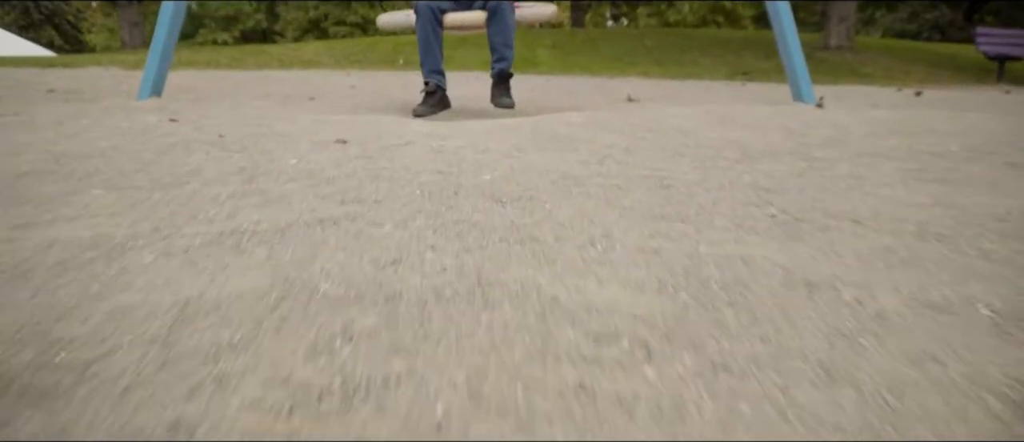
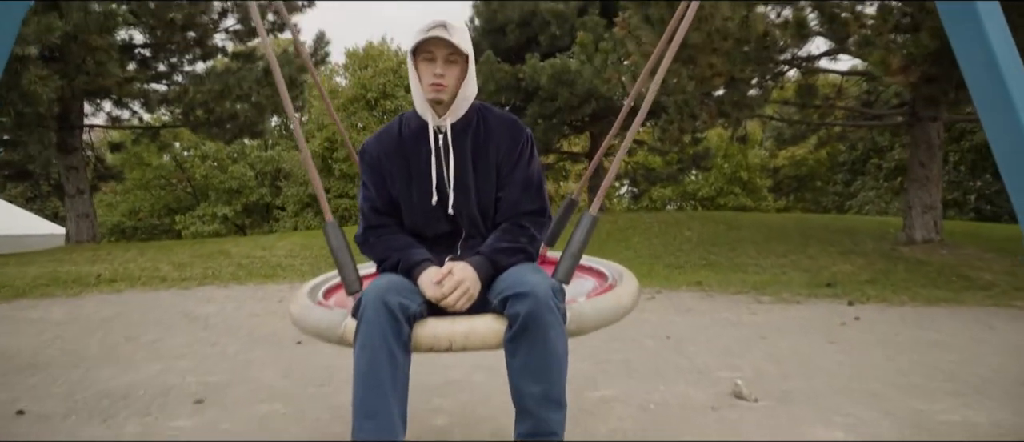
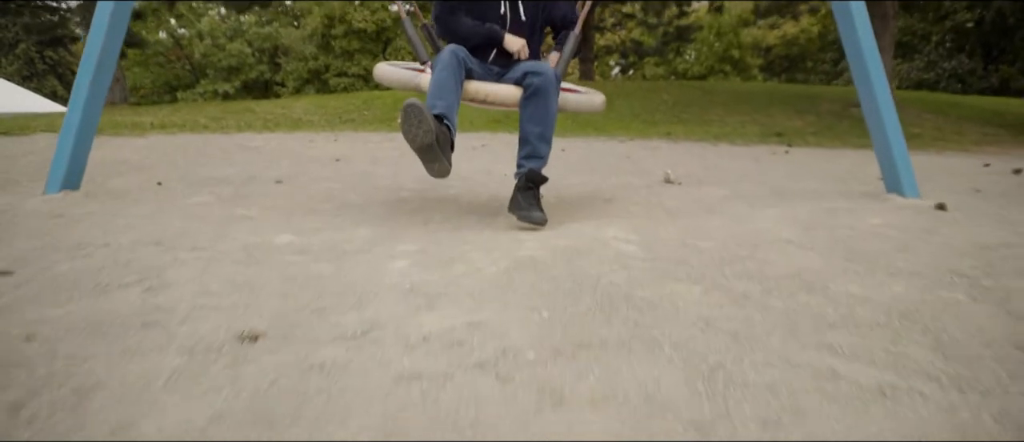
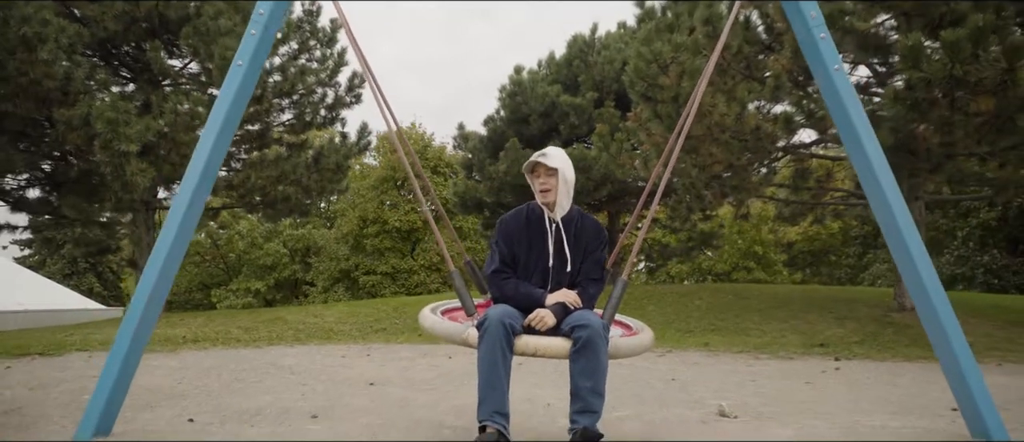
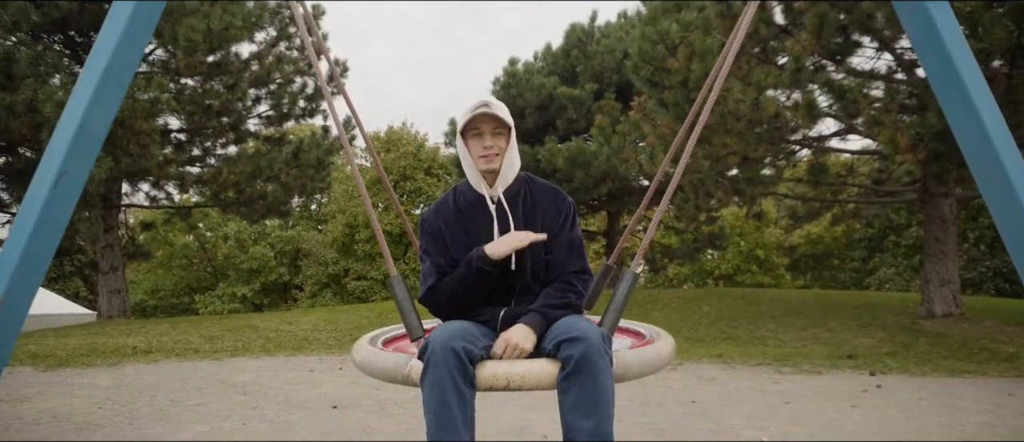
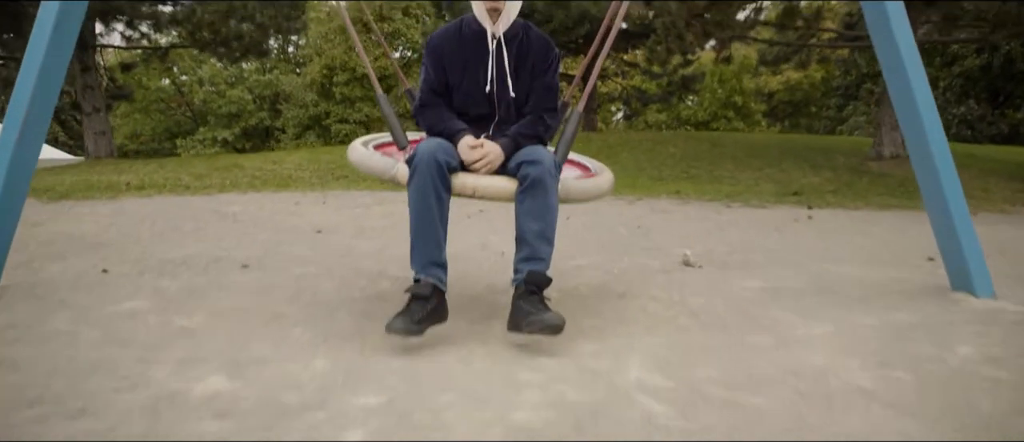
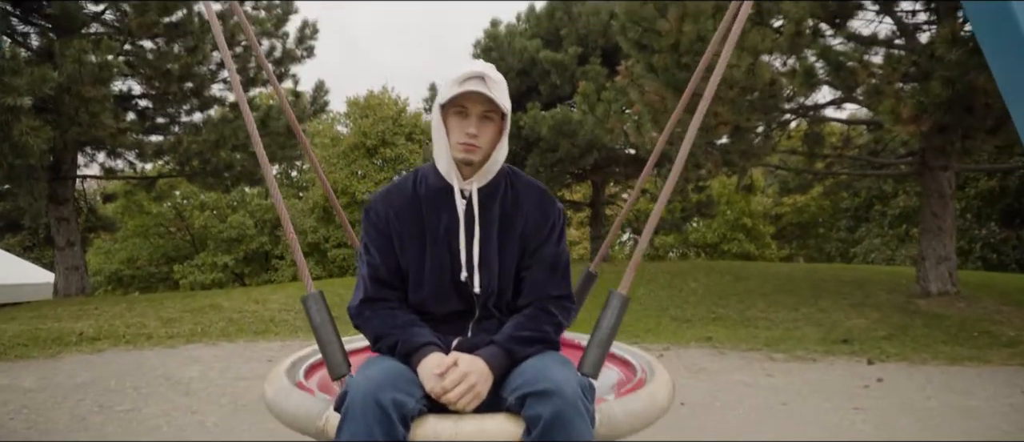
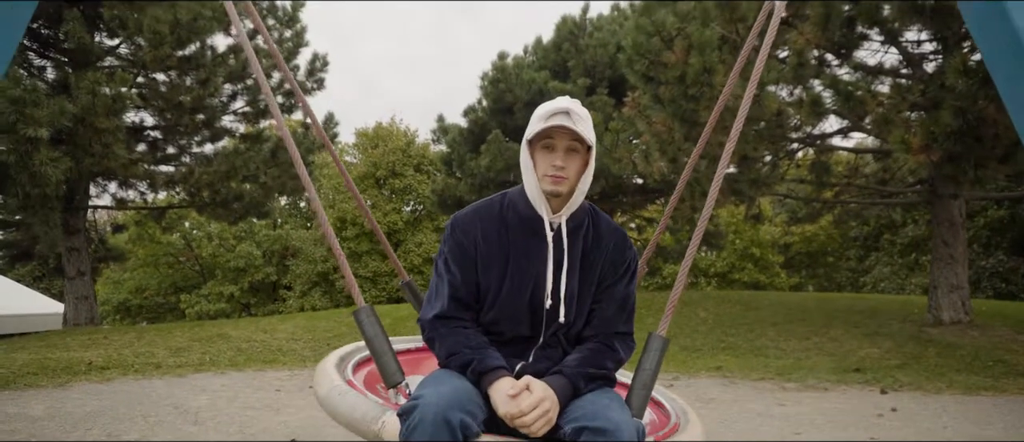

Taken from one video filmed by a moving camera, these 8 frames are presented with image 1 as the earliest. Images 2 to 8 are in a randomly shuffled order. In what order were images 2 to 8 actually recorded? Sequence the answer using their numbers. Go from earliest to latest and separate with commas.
3, 6, 2, 7, 8, 5, 4
